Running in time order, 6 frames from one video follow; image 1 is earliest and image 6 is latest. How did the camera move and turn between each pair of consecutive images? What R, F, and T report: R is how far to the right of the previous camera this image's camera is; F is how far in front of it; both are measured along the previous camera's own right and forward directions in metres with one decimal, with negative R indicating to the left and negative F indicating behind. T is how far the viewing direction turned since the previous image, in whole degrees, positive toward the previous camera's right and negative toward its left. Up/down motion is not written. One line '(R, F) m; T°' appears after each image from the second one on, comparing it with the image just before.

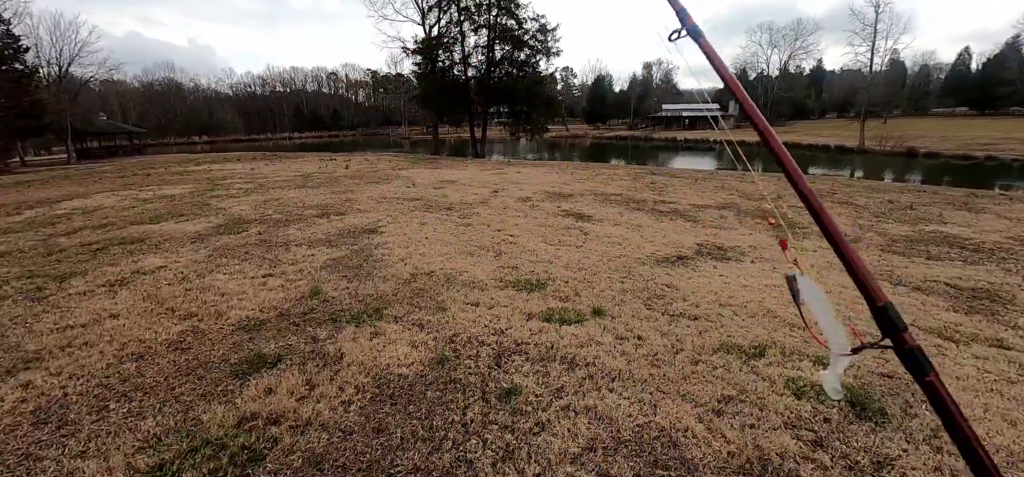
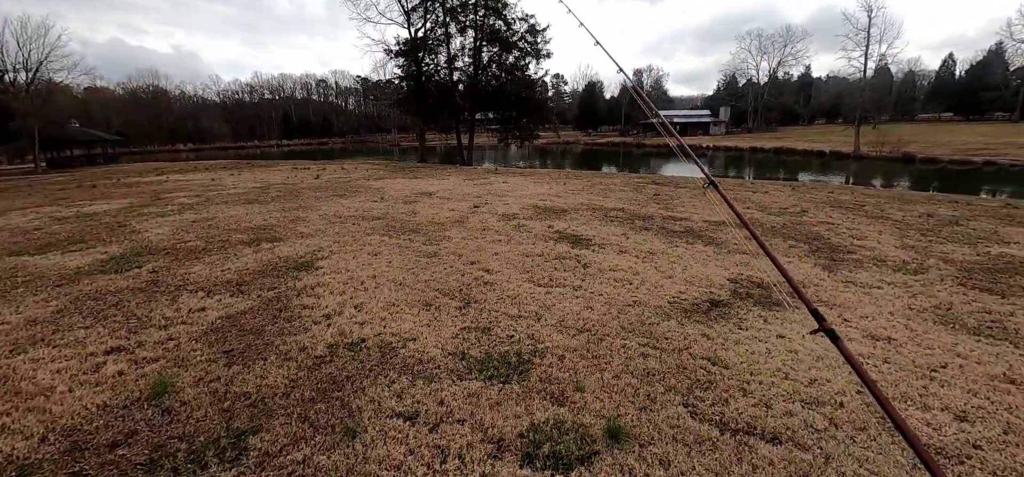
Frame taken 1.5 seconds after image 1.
(+0.2, +1.4) m; +1°
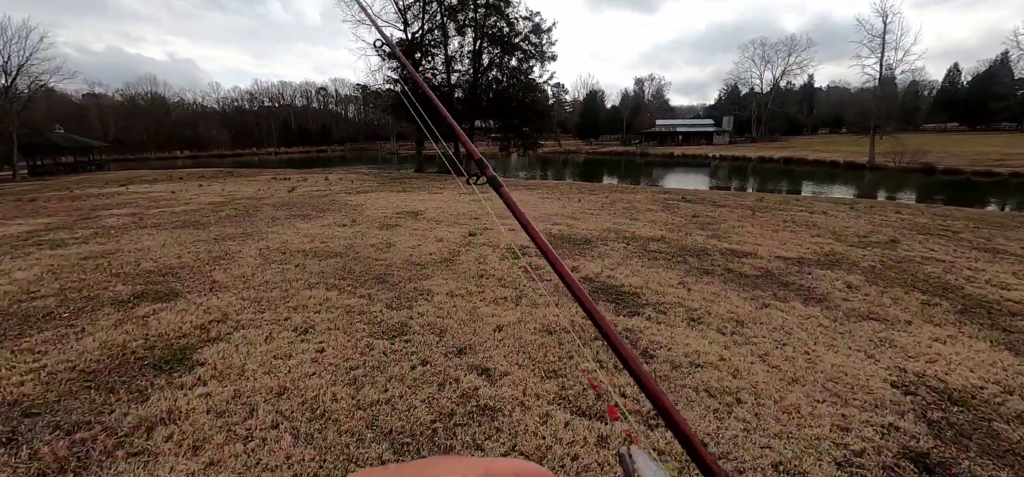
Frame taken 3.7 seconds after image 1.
(-0.1, +1.8) m; 0°
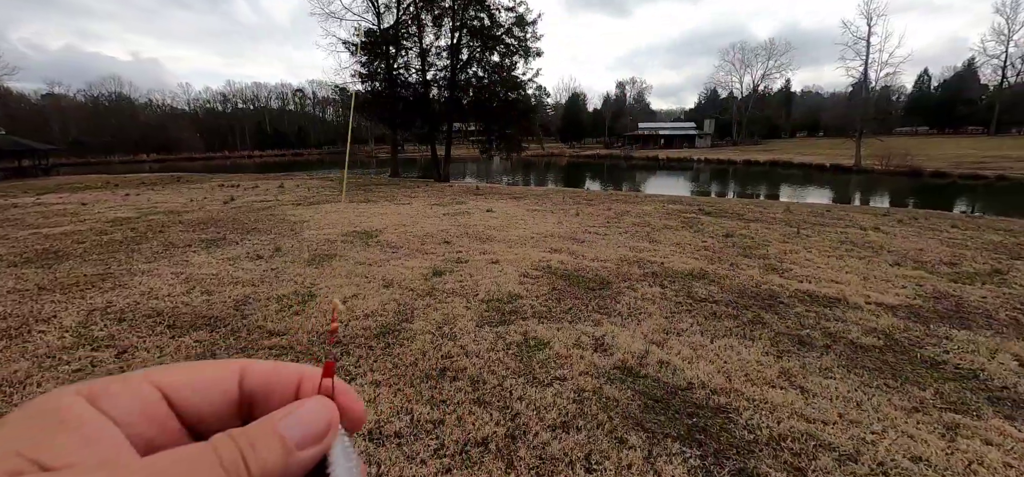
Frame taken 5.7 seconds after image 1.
(0.0, +1.8) m; +2°
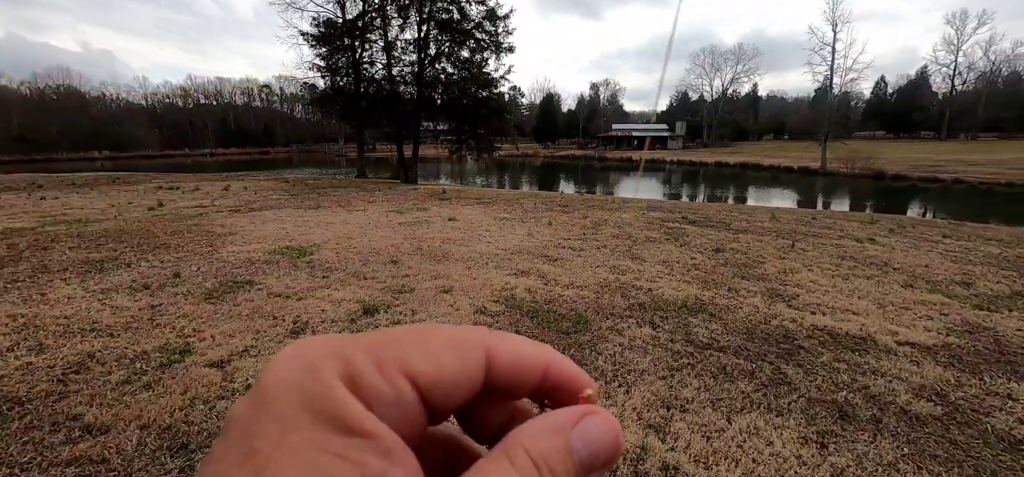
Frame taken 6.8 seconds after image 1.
(+0.2, +0.8) m; +3°
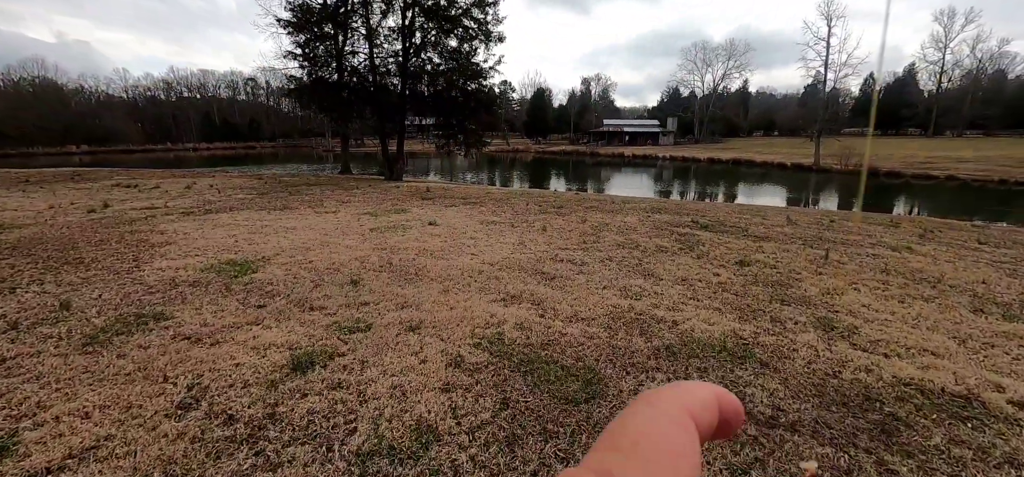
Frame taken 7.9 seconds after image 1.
(0.0, +0.9) m; +1°
